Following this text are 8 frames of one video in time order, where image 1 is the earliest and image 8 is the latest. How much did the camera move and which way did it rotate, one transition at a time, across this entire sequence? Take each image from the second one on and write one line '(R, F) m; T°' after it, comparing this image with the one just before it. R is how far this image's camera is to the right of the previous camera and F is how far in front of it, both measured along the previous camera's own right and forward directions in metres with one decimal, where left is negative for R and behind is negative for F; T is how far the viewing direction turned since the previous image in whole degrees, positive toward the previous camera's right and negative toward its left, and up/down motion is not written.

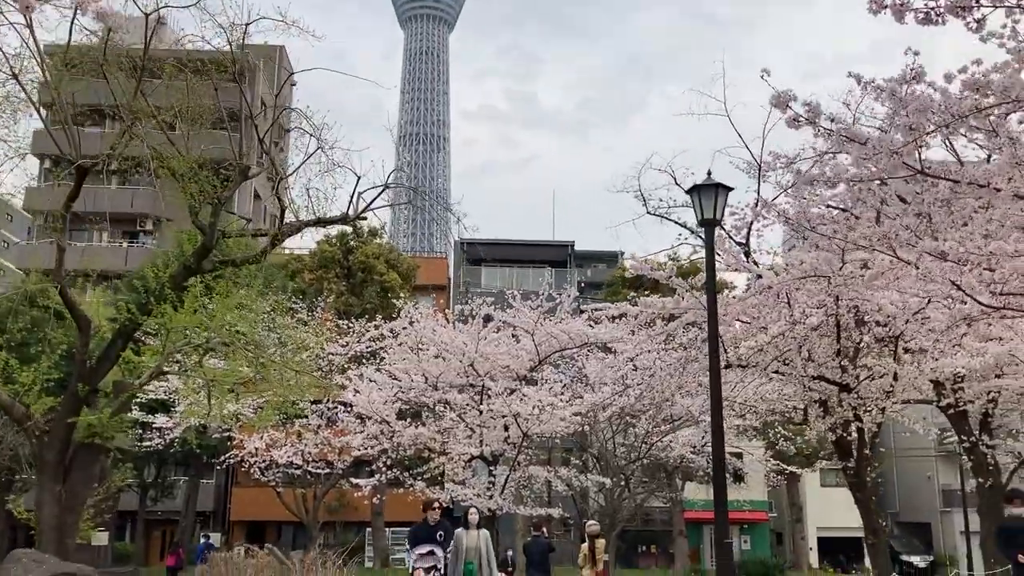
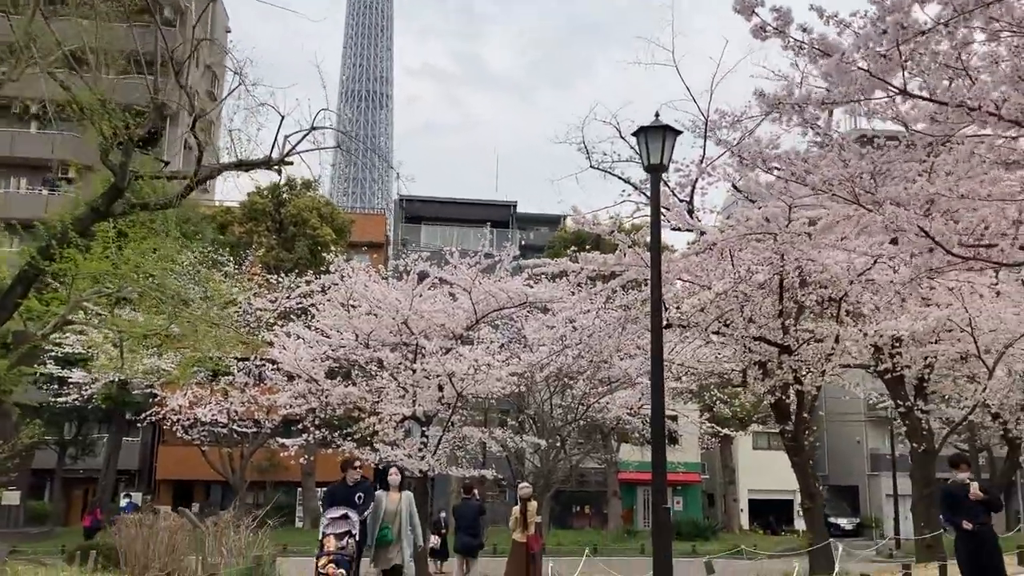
(+0.1, +0.5) m; +4°
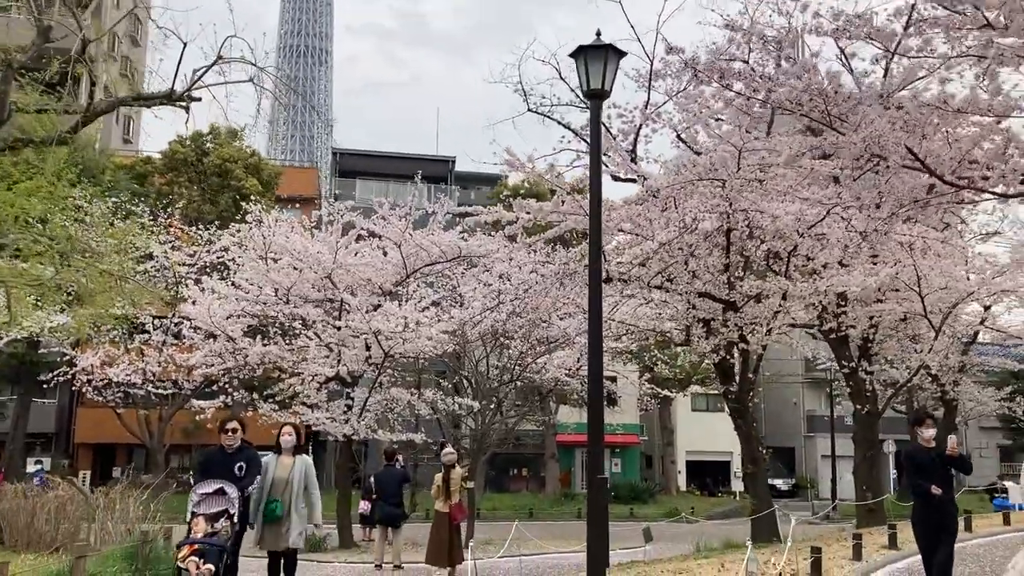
(+0.1, +0.7) m; +4°
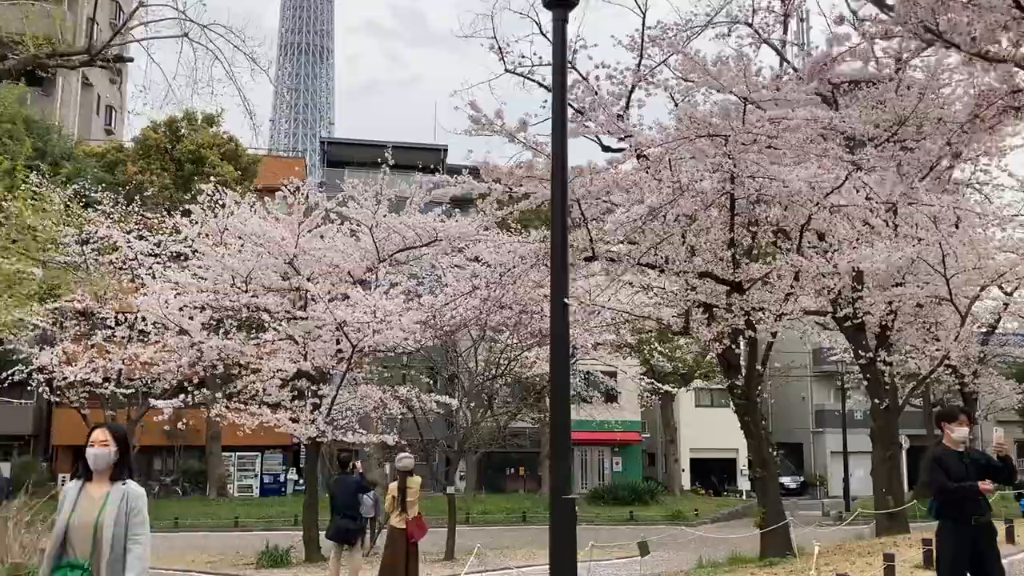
(+0.3, +1.1) m; 0°
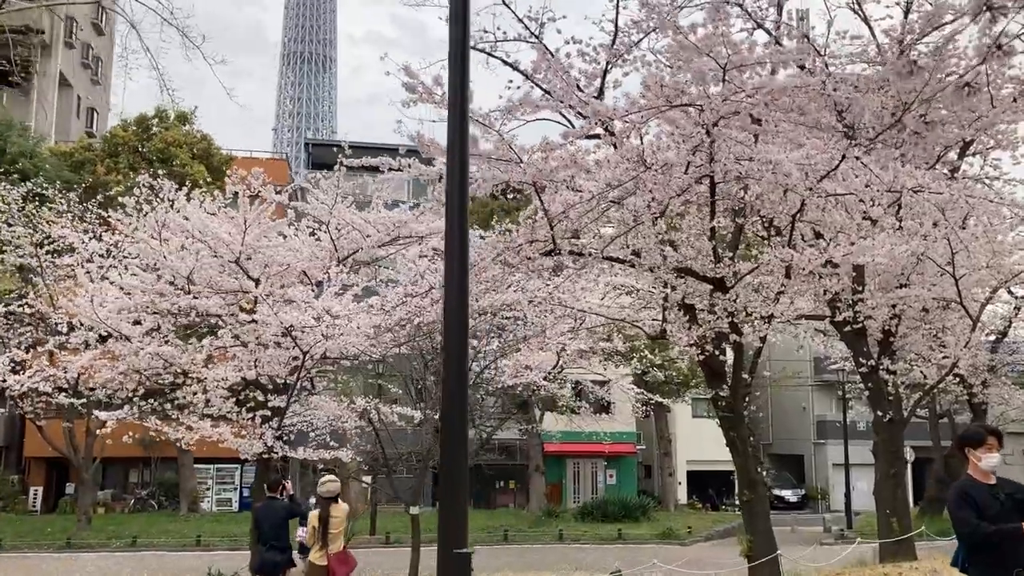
(+0.4, +0.9) m; 0°
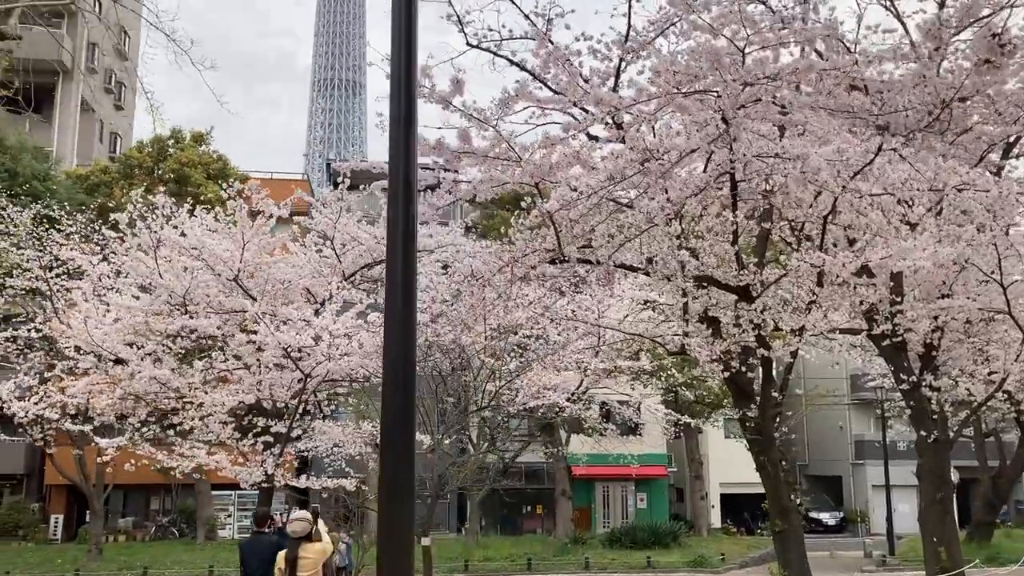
(+0.2, +0.6) m; -2°
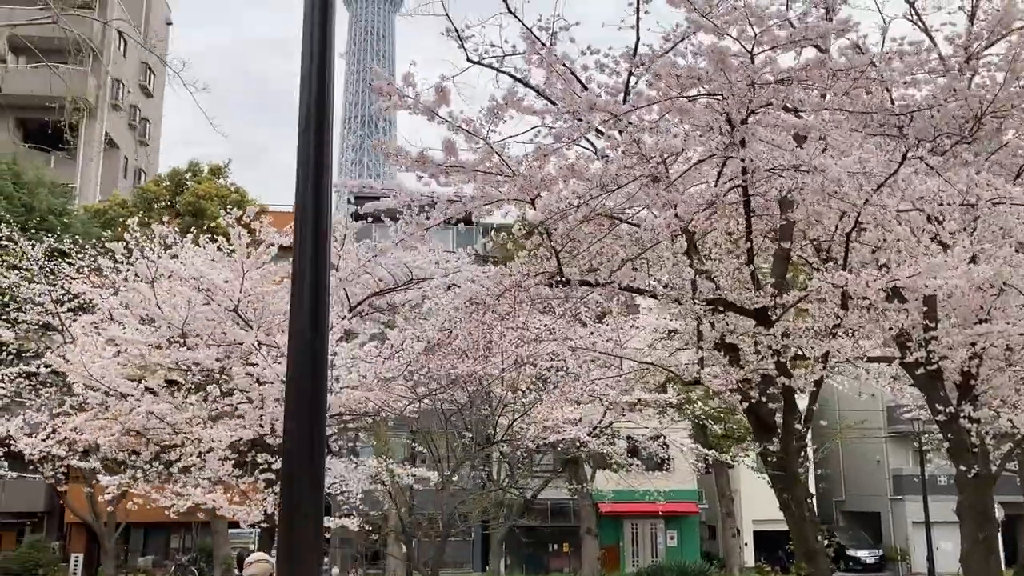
(+0.2, +0.4) m; -2°
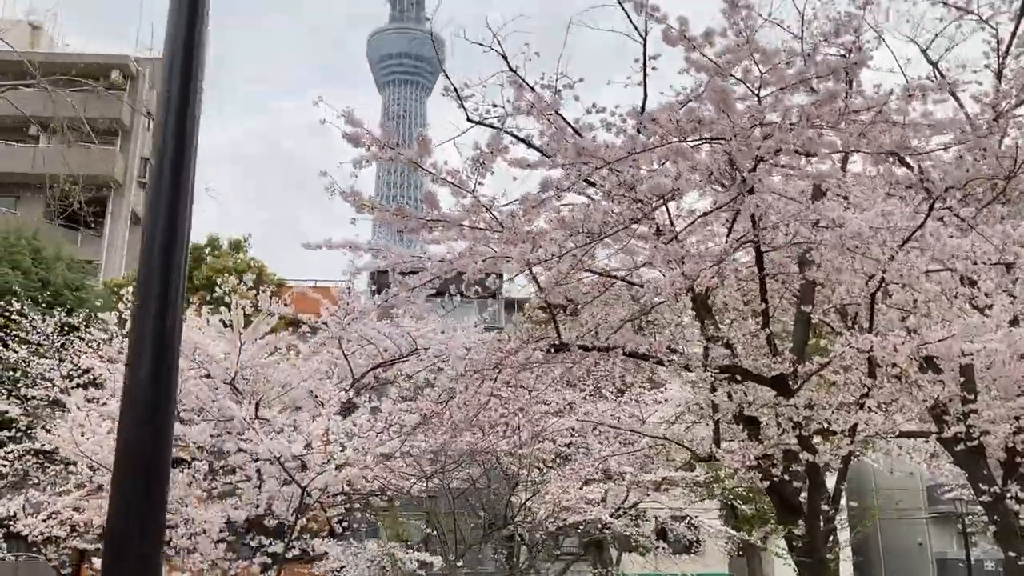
(+0.2, +0.4) m; -2°
